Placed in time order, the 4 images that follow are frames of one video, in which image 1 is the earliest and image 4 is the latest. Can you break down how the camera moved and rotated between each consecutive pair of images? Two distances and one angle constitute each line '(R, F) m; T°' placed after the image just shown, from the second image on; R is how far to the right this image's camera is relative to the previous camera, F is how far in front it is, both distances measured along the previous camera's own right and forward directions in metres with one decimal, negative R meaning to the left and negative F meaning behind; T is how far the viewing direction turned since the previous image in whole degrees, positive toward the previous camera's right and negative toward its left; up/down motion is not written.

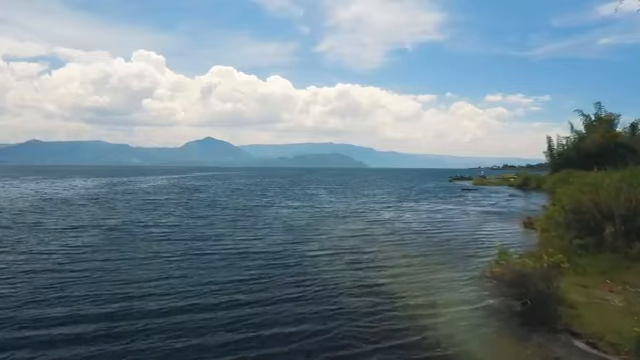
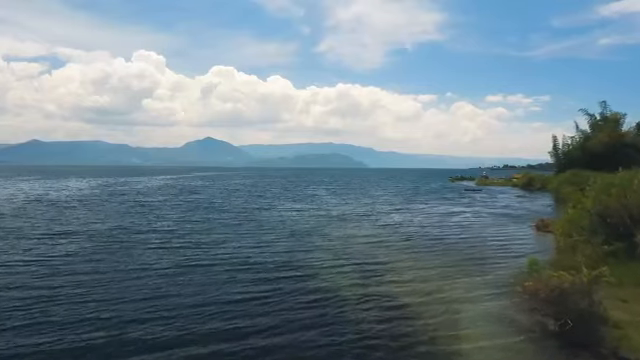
(-0.4, +2.5) m; 0°
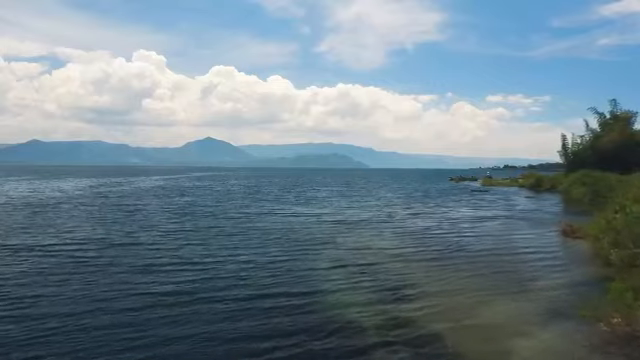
(-0.6, +4.5) m; 0°
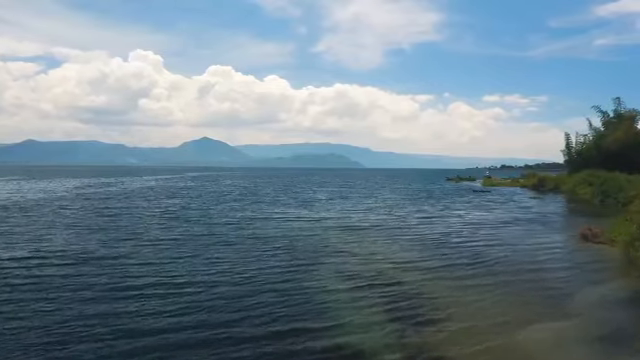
(-0.2, +3.6) m; 0°
